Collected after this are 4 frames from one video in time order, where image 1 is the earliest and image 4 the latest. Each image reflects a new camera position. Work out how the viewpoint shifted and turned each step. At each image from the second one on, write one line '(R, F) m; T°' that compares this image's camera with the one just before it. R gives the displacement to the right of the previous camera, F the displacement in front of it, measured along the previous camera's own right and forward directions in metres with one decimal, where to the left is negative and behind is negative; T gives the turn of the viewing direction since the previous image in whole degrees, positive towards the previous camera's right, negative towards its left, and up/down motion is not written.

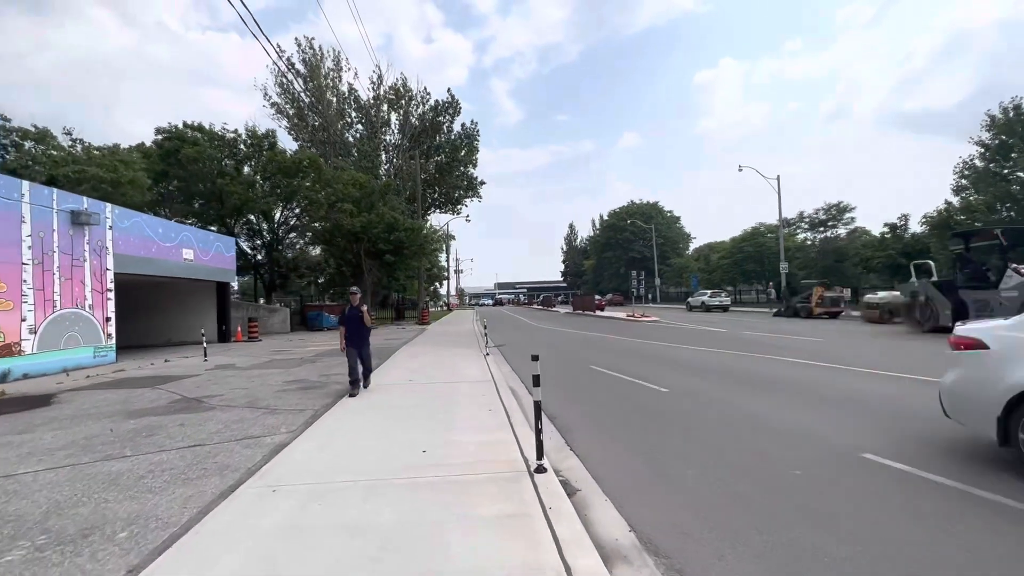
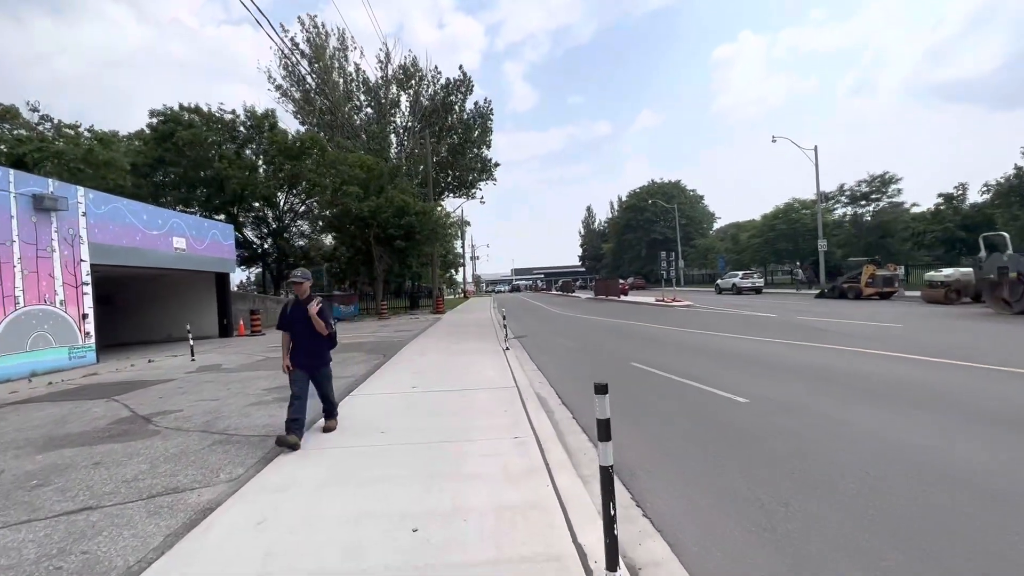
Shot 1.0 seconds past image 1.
(-0.2, +2.2) m; -2°
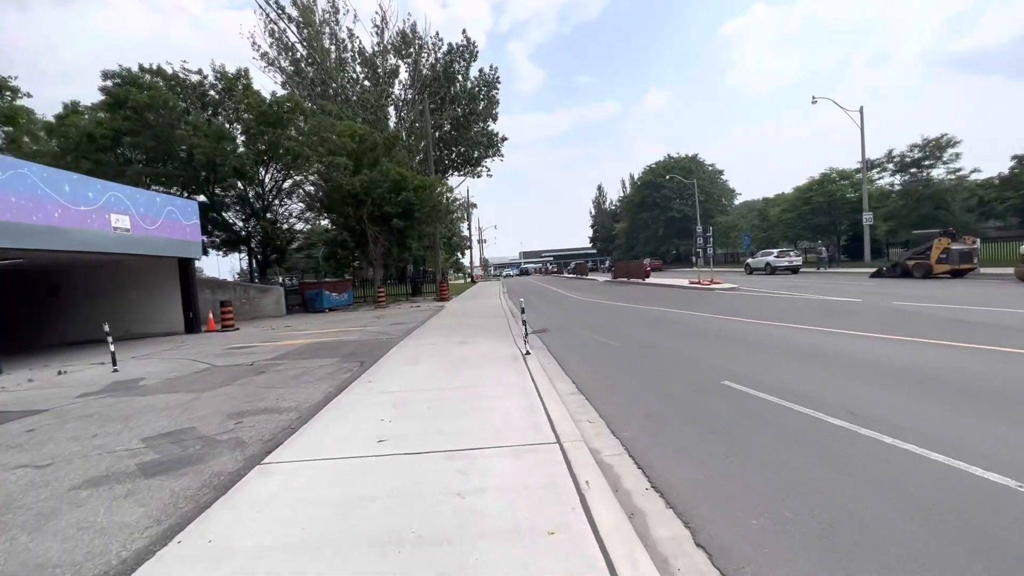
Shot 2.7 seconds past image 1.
(-0.3, +3.8) m; -1°
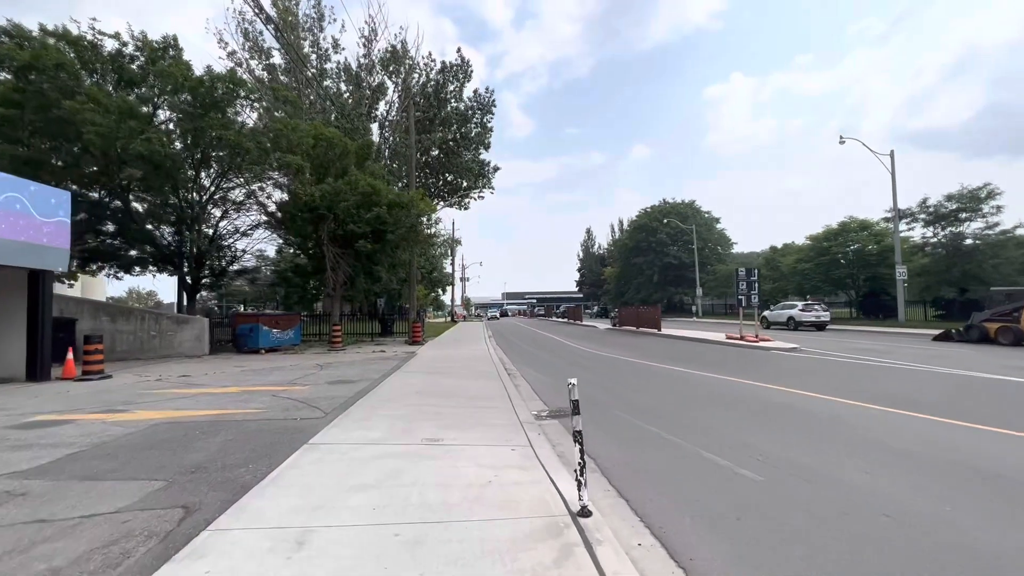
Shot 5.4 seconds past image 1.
(-0.6, +5.8) m; +2°
